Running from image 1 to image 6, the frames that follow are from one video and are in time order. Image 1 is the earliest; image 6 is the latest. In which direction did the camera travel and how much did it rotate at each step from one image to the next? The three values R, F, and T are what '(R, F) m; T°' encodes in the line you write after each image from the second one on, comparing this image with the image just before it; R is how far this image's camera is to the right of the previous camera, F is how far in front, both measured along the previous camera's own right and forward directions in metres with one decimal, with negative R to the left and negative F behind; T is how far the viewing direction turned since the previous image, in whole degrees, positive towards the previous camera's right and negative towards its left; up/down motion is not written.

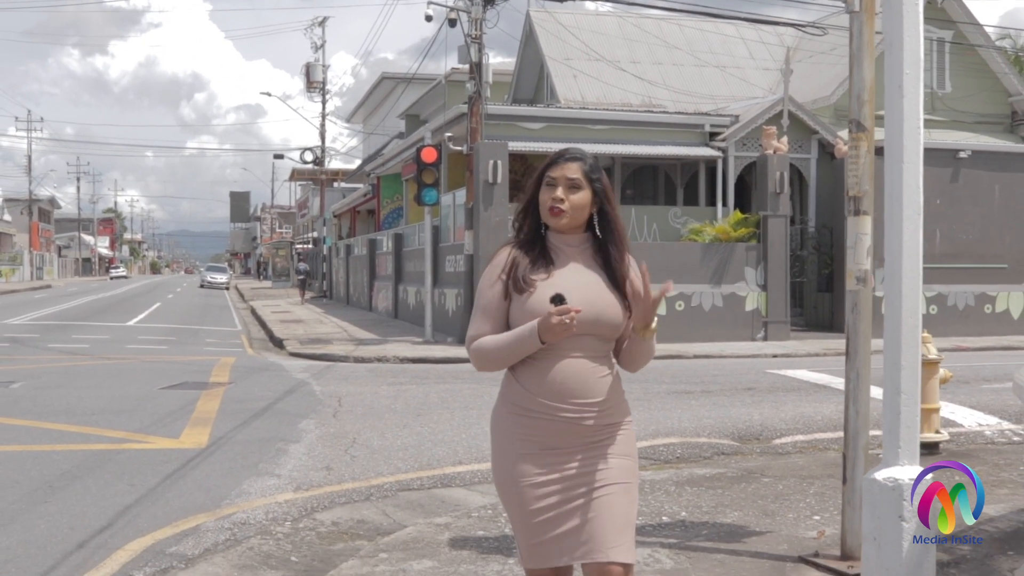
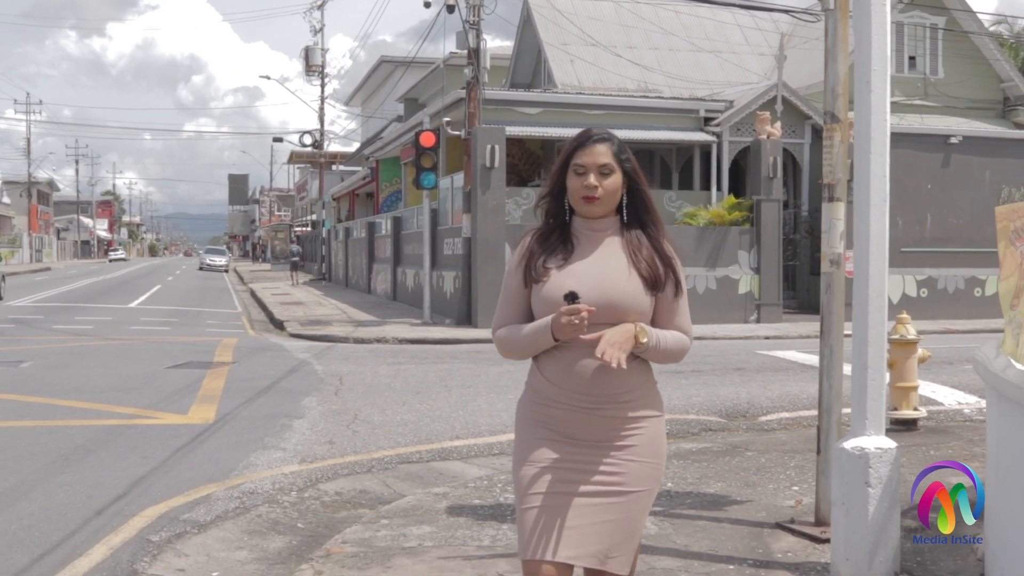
(0.0, -0.3) m; 0°
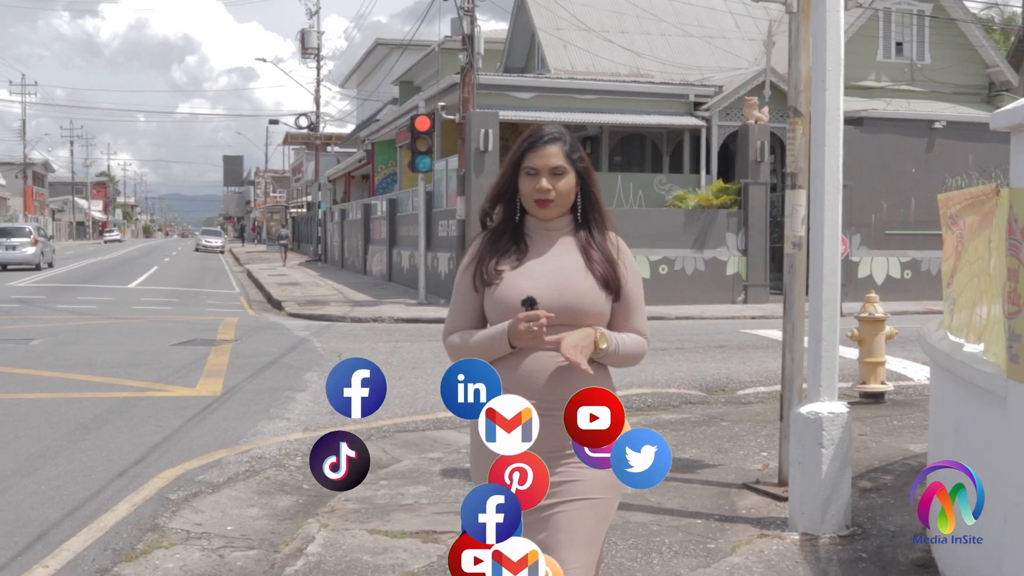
(0.0, -0.5) m; 0°
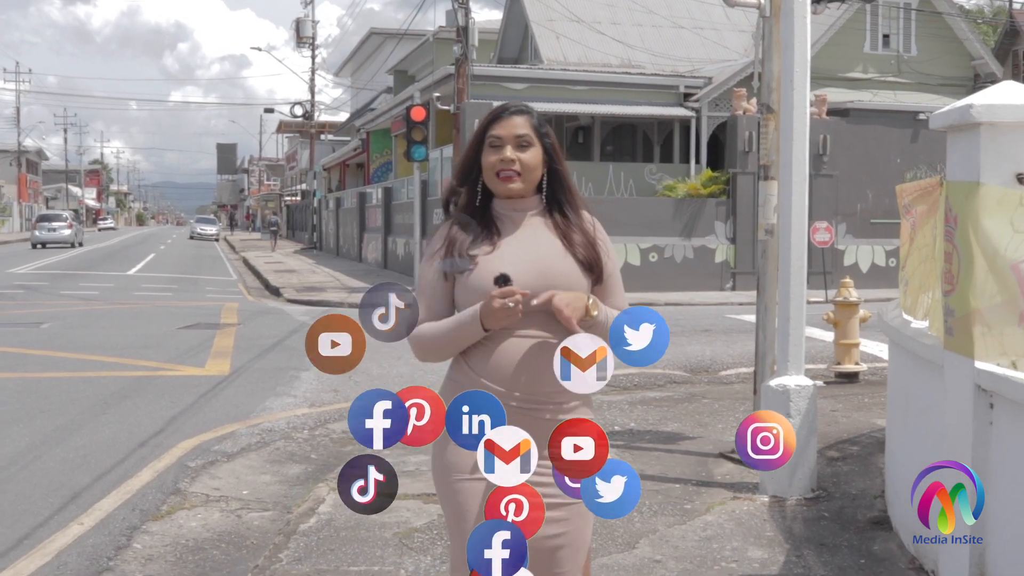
(0.0, -0.5) m; 0°
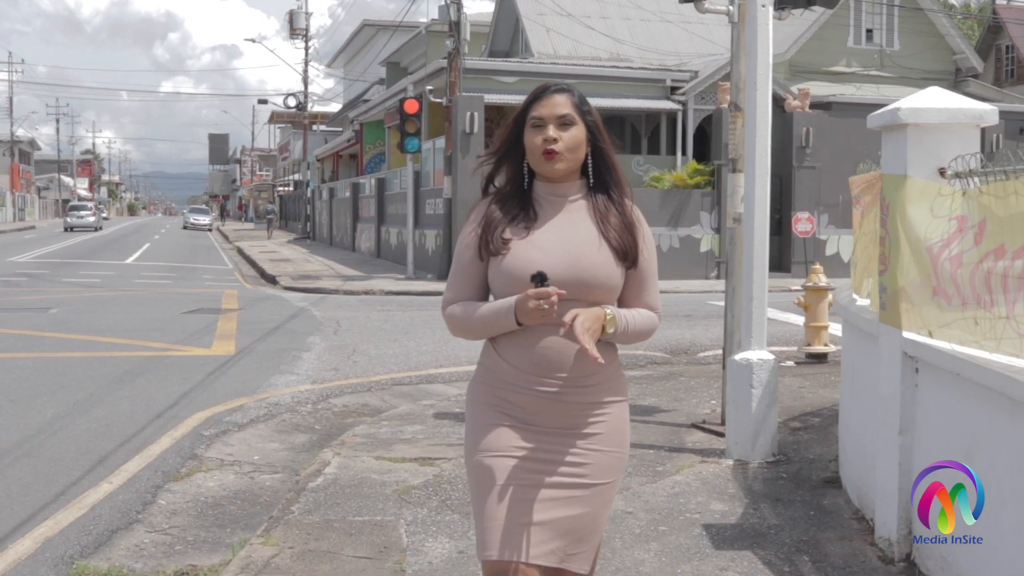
(0.0, -0.6) m; 0°
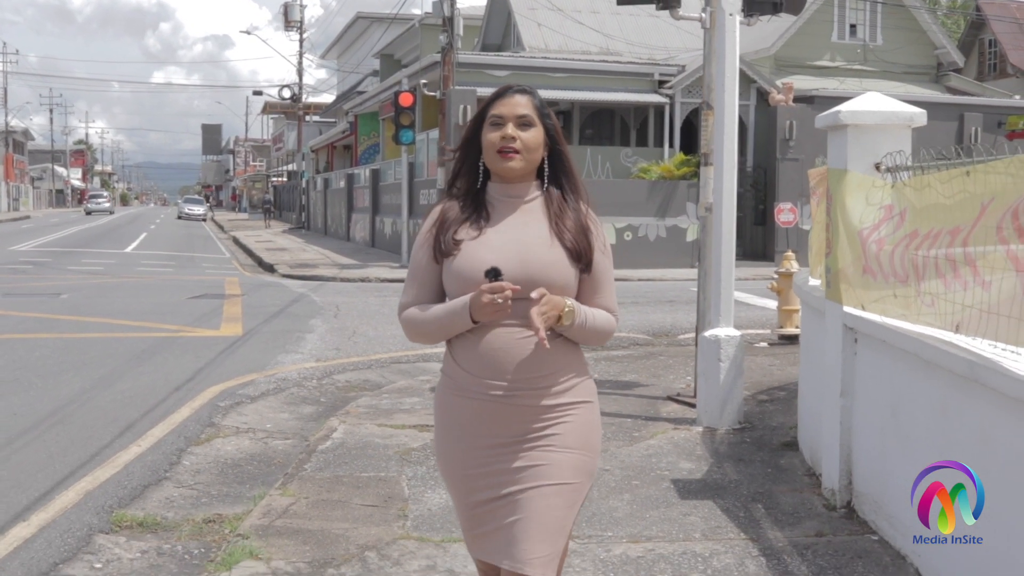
(0.0, -0.7) m; 0°
